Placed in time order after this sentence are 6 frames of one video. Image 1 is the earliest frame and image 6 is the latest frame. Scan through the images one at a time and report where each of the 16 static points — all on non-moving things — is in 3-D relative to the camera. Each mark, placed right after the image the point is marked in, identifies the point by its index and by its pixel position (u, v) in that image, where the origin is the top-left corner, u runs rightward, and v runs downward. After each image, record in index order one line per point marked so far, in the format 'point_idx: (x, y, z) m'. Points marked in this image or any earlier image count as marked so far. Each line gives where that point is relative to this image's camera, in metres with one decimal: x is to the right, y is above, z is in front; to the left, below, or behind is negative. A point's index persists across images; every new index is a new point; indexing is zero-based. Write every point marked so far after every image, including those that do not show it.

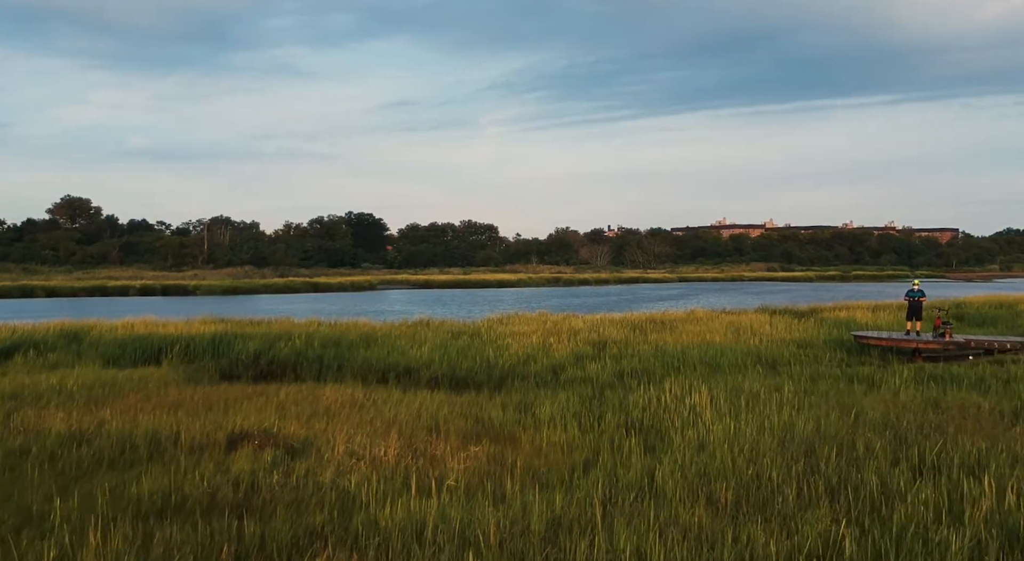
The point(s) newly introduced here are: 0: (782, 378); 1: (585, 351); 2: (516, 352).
0: (+3.2, -1.2, +11.1) m
1: (+1.2, -1.1, +14.6) m
2: (+0.2, -1.1, +14.8) m
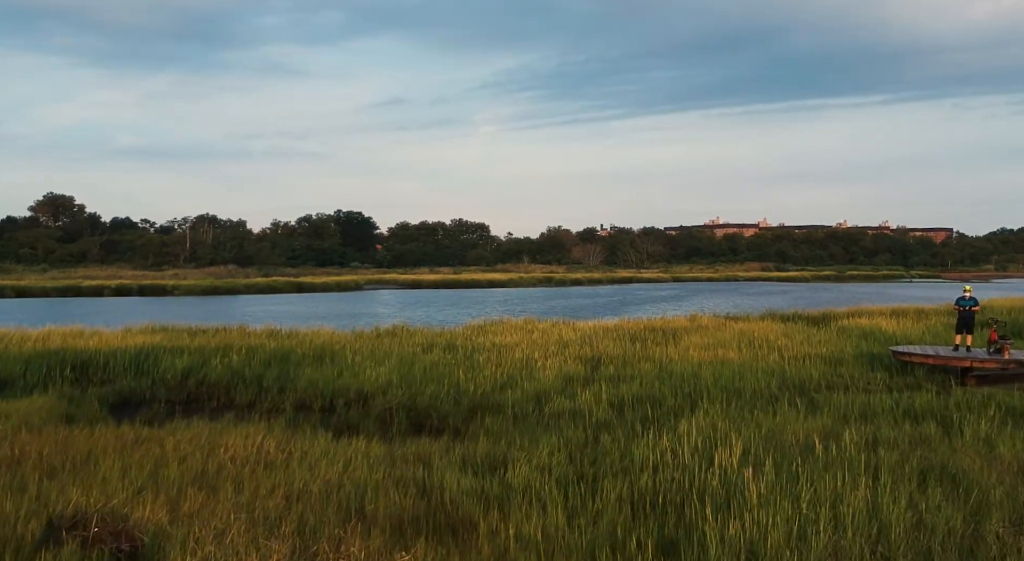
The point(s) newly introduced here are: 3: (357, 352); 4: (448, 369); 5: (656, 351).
0: (+2.9, -1.3, +8.7) m
1: (+0.9, -1.2, +12.2) m
2: (-0.2, -1.2, +12.3) m
3: (-2.4, -1.1, +14.5) m
4: (-0.9, -1.2, +12.6) m
5: (+2.2, -1.1, +14.2) m
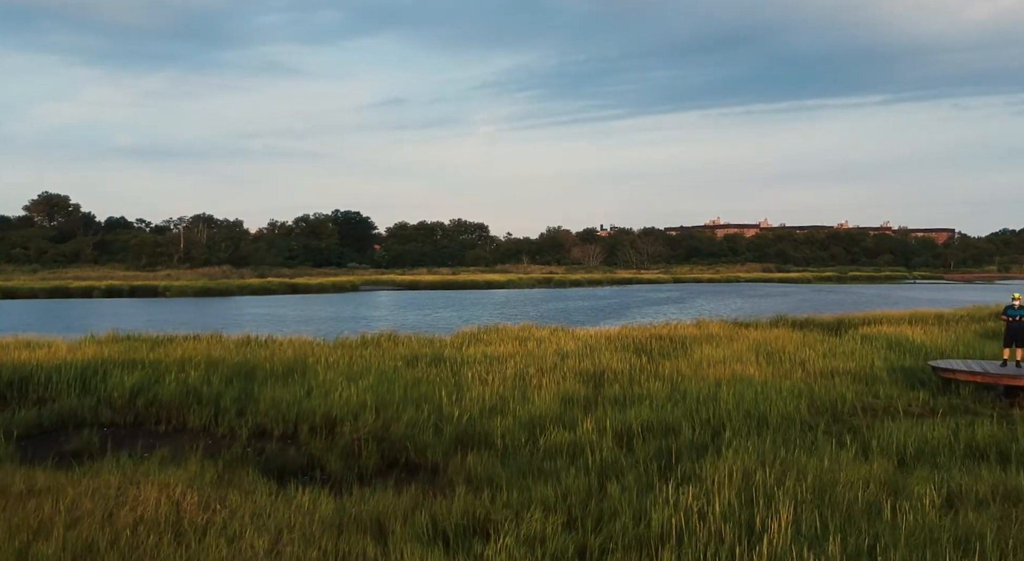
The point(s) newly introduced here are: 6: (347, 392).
0: (+2.8, -1.4, +7.2) m
1: (+0.8, -1.3, +10.7) m
2: (-0.3, -1.3, +10.8) m
3: (-2.5, -1.2, +13.0) m
4: (-1.0, -1.3, +11.1) m
5: (+2.1, -1.2, +12.7) m
6: (-1.9, -1.3, +10.8) m
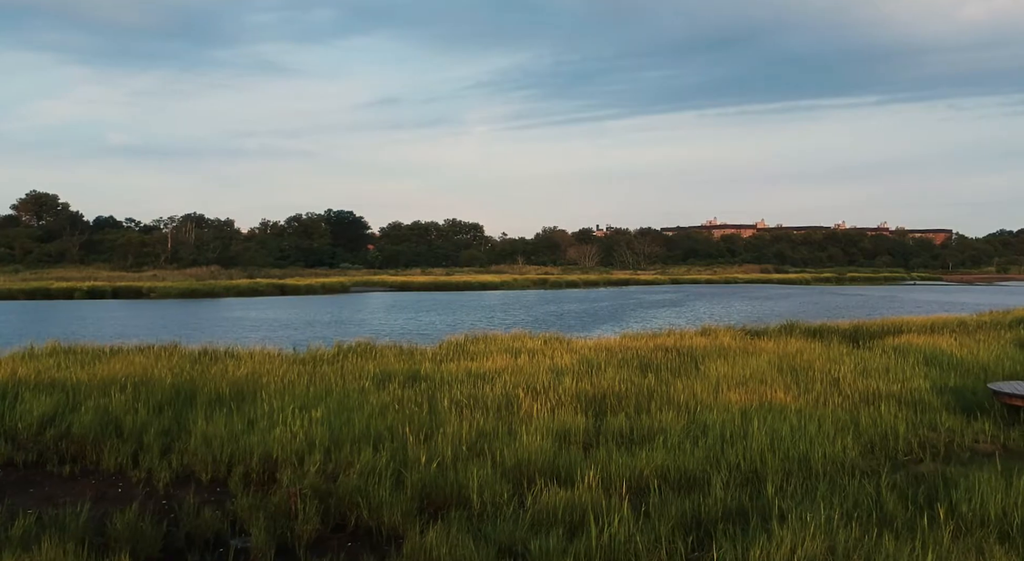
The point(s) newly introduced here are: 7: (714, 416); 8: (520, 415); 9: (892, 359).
0: (+2.7, -1.4, +5.3) m
1: (+0.6, -1.4, +8.8) m
2: (-0.4, -1.4, +9.0) m
3: (-2.7, -1.3, +11.1) m
4: (-1.1, -1.4, +9.2) m
5: (+2.0, -1.3, +10.8) m
6: (-2.1, -1.4, +9.0) m
7: (+2.0, -1.3, +9.0) m
8: (+0.1, -1.4, +9.5) m
9: (+6.0, -1.2, +14.5) m
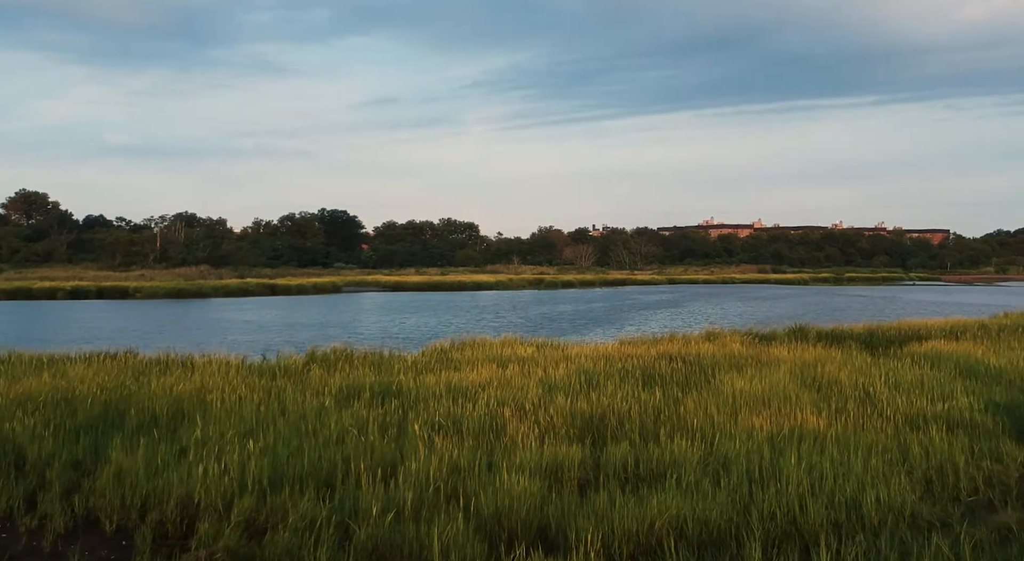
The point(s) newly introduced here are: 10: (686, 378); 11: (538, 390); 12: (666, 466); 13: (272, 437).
0: (+2.6, -1.5, +3.8) m
1: (+0.5, -1.4, +7.3) m
2: (-0.6, -1.4, +7.4) m
3: (-2.9, -1.3, +9.5) m
4: (-1.3, -1.4, +7.7) m
5: (+1.8, -1.3, +9.3) m
6: (-2.3, -1.4, +7.4) m
7: (+1.8, -1.4, +7.4) m
8: (-0.1, -1.4, +8.0) m
9: (+5.8, -1.2, +13.0) m
10: (+2.3, -1.3, +12.0) m
11: (+0.3, -1.3, +10.9) m
12: (+1.2, -1.4, +7.2) m
13: (-2.2, -1.4, +8.3) m
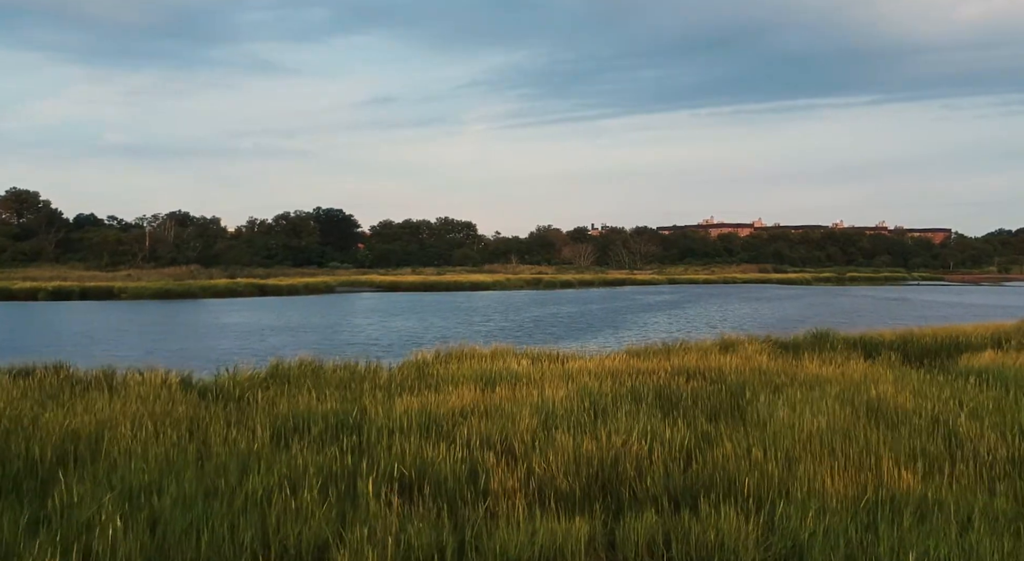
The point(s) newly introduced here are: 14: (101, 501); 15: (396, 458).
0: (+2.5, -1.5, +1.7) m
1: (+0.3, -1.4, +5.1) m
2: (-0.7, -1.4, +5.3) m
3: (-3.0, -1.4, +7.4) m
4: (-1.4, -1.5, +5.5) m
5: (+1.7, -1.3, +7.2) m
6: (-2.4, -1.5, +5.2) m
7: (+1.7, -1.4, +5.3) m
8: (-0.2, -1.5, +5.8) m
9: (+5.7, -1.3, +10.8) m
10: (+2.1, -1.3, +9.8) m
11: (+0.2, -1.3, +8.7) m
12: (+1.1, -1.5, +5.1) m
13: (-2.3, -1.4, +6.1) m
14: (-2.7, -1.4, +6.0) m
15: (-0.9, -1.4, +7.2) m
